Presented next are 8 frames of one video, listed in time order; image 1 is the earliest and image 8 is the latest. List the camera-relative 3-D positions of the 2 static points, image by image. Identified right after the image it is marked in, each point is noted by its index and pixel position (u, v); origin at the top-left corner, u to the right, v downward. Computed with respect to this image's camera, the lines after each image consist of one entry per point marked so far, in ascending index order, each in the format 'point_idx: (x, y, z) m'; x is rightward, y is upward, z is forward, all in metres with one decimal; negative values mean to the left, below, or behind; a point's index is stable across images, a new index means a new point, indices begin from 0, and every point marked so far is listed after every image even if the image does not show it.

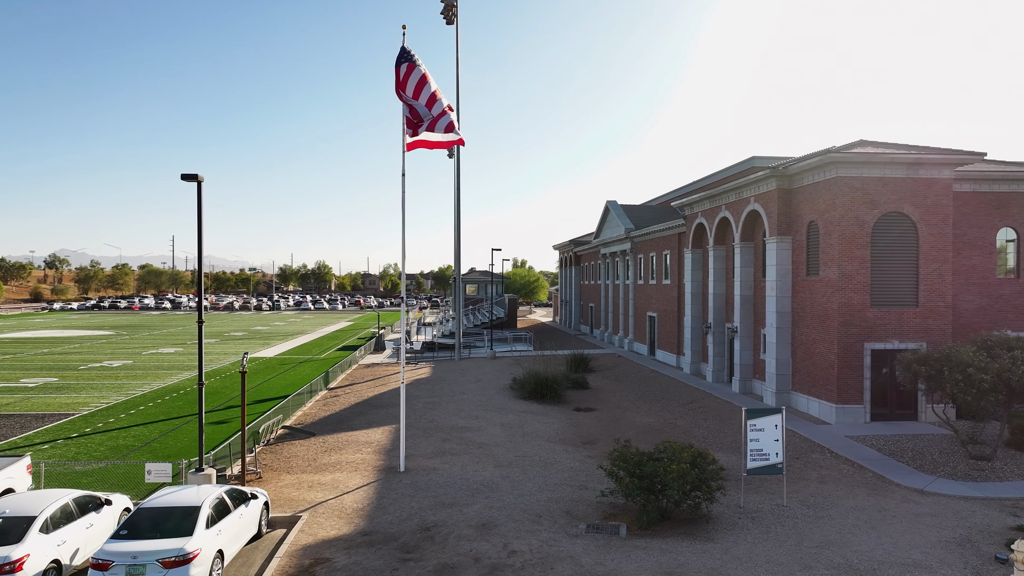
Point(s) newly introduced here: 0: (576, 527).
0: (+1.1, -4.3, +12.5) m
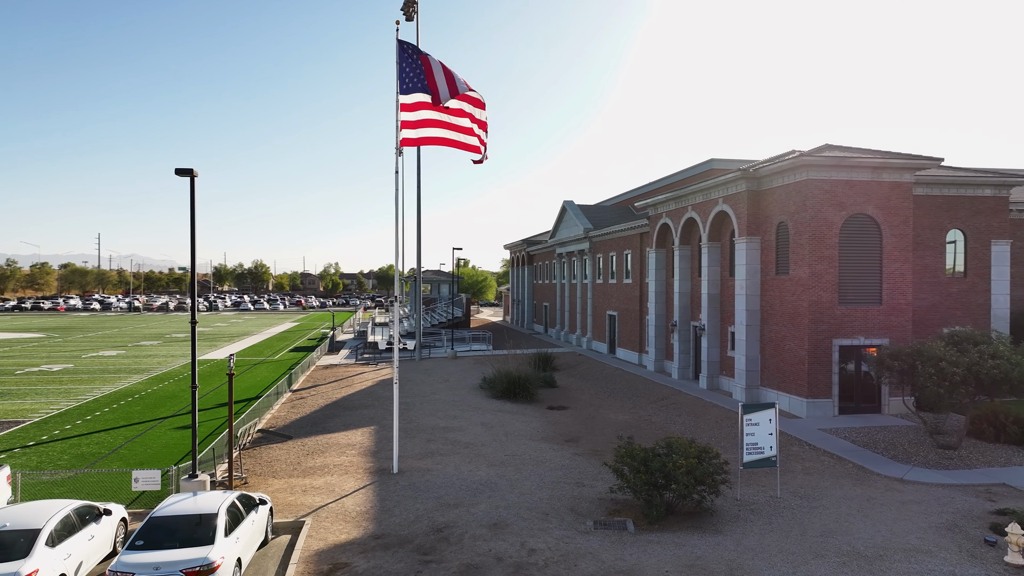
0: (+1.3, -4.2, +12.6) m
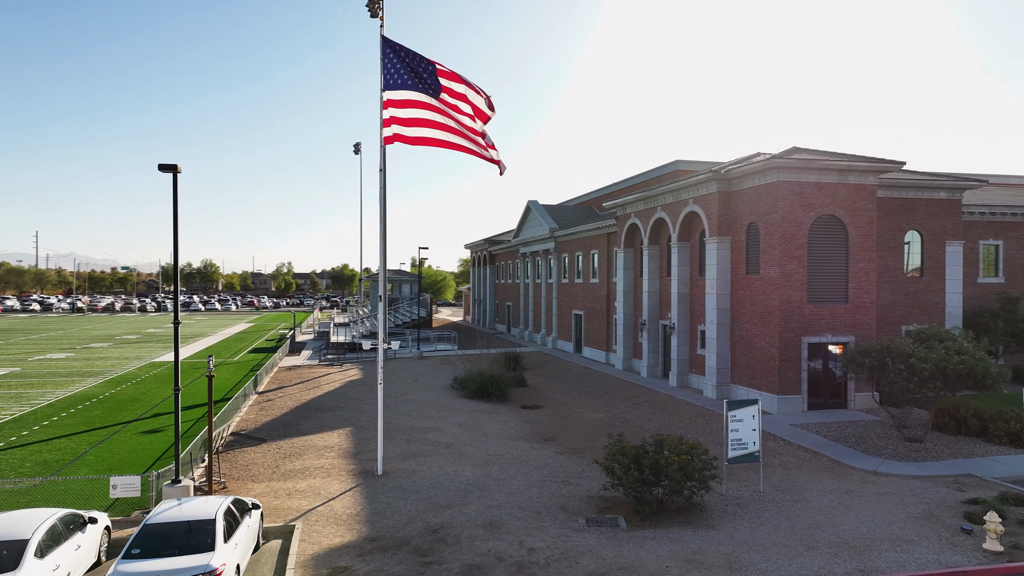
0: (+1.2, -4.2, +12.7) m
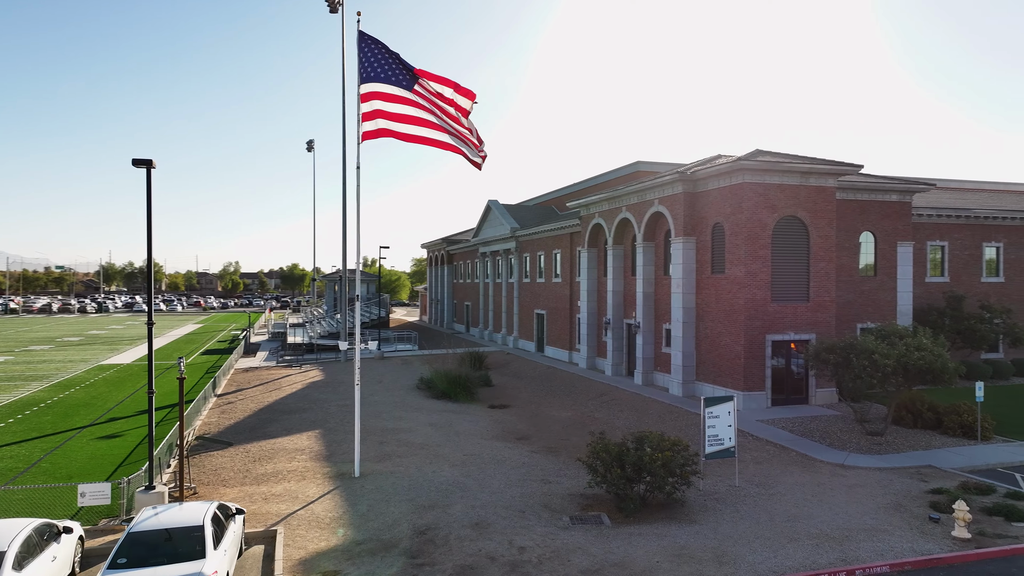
0: (+0.9, -4.2, +12.7) m
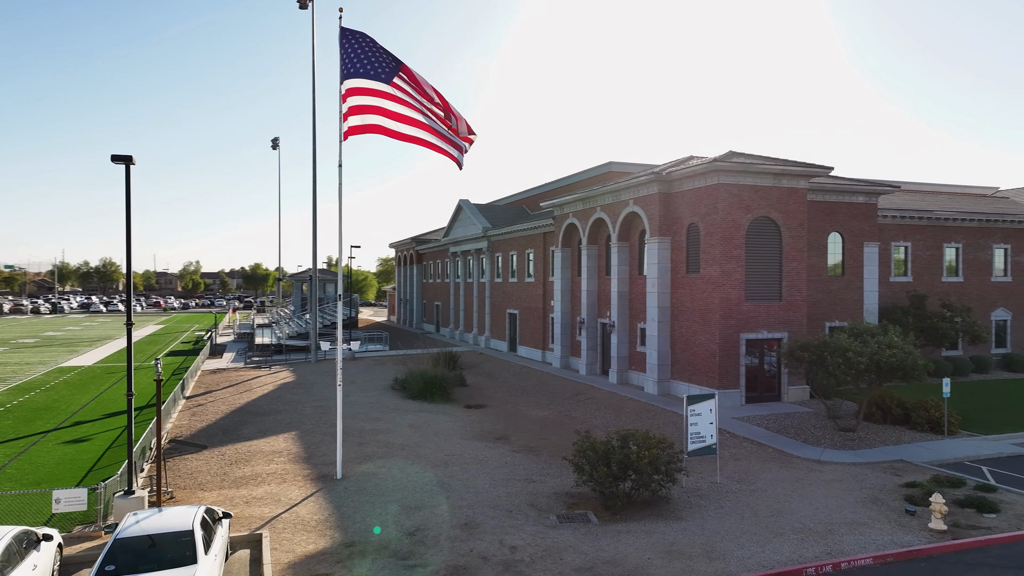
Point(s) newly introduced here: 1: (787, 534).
0: (+0.7, -4.2, +12.8) m
1: (+4.6, -4.1, +11.7) m
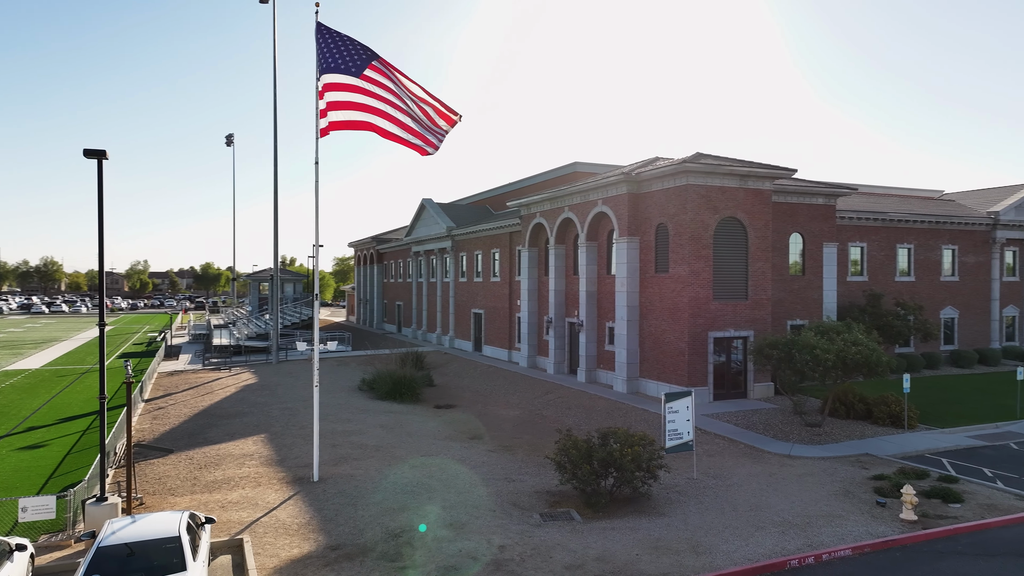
0: (+0.4, -4.2, +12.8) m
1: (+4.3, -4.1, +12.0) m
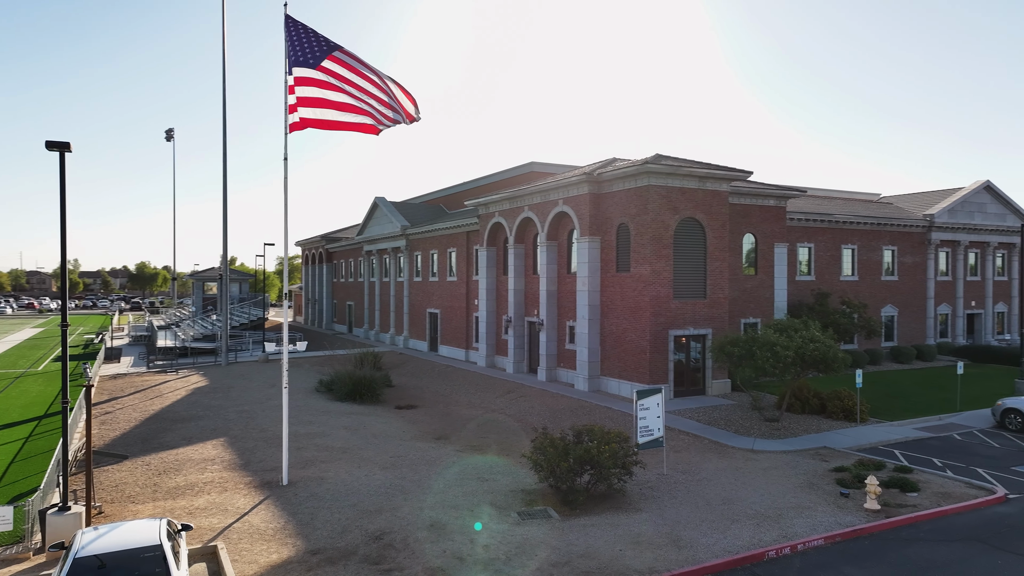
0: (0.0, -4.1, +12.8) m
1: (+4.0, -4.0, +12.3) m
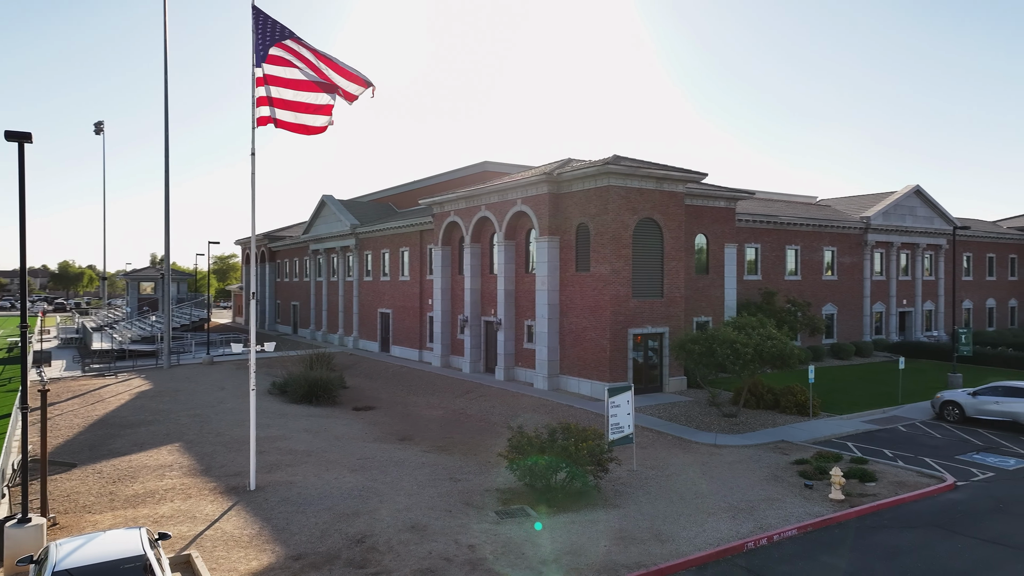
0: (-0.4, -4.1, +12.7) m
1: (+3.6, -4.0, +12.6) m
